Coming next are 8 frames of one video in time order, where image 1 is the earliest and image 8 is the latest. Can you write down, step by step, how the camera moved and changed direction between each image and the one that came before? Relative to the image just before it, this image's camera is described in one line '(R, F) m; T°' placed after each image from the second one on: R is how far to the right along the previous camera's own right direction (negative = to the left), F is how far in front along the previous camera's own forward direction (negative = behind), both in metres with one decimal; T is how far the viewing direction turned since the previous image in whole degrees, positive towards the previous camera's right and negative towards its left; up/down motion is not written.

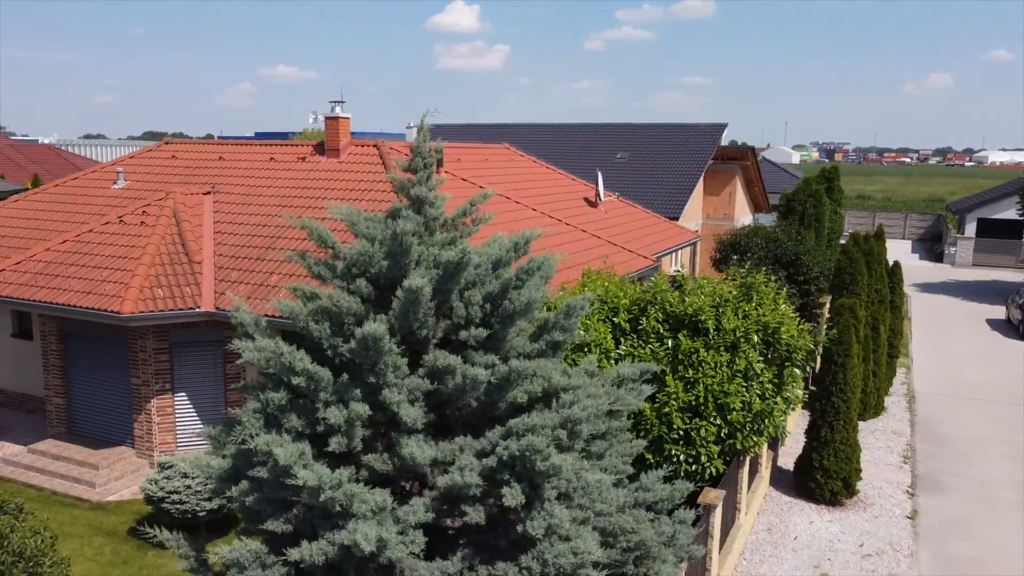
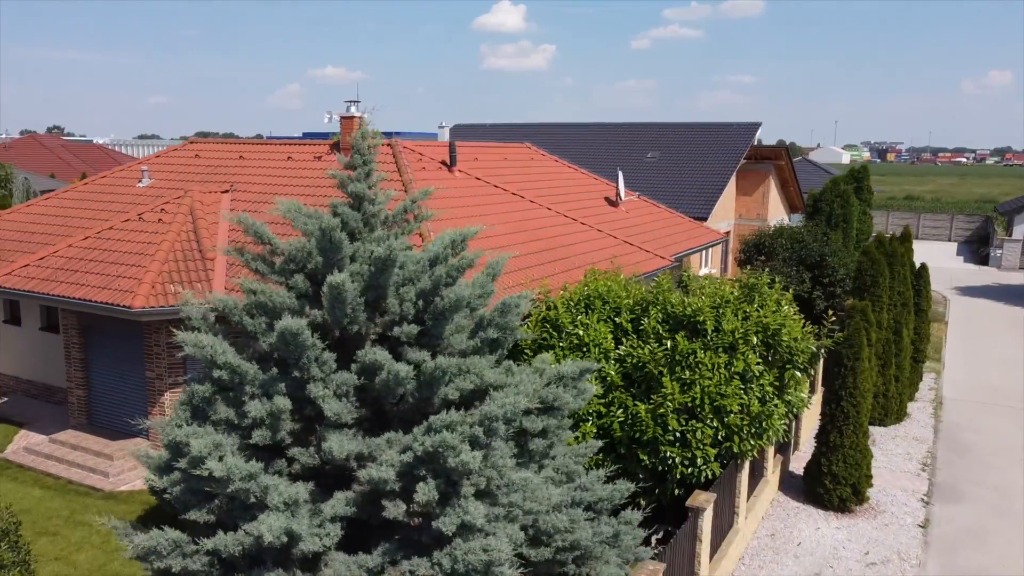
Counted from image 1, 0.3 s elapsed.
(+0.6, 0.0) m; -3°
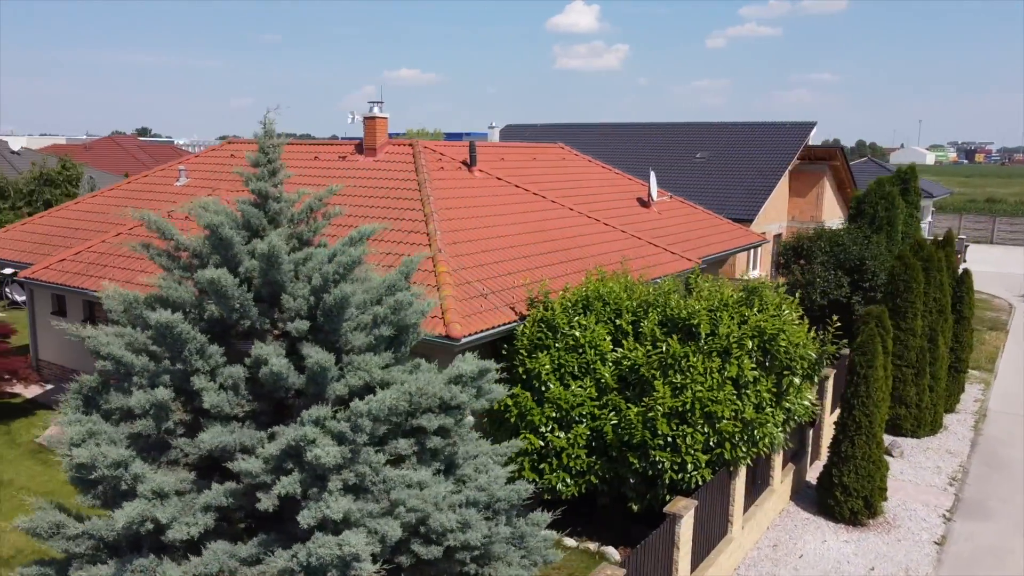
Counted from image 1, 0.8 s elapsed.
(+1.0, 0.0) m; -5°
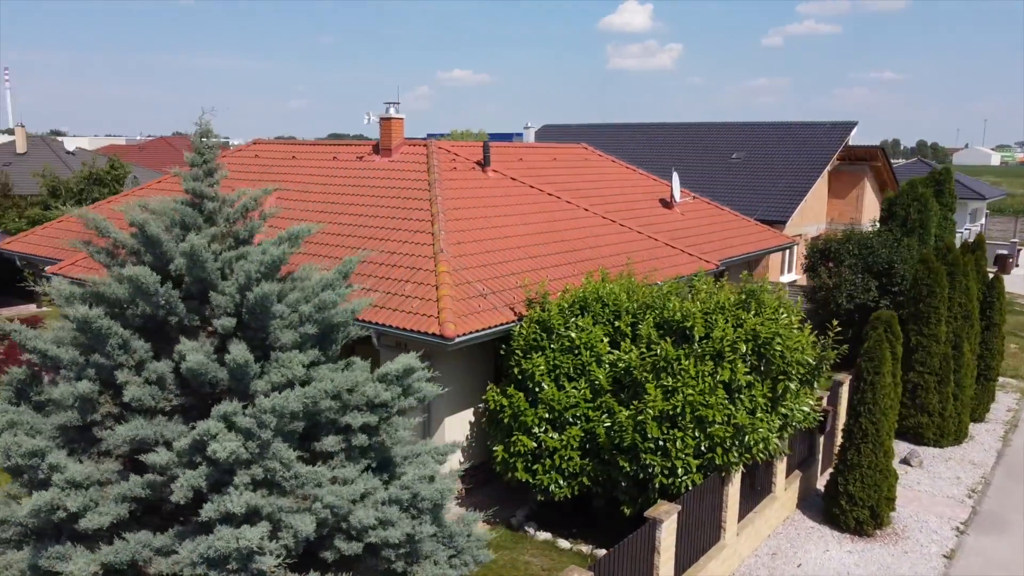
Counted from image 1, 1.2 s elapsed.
(+0.7, 0.0) m; -4°
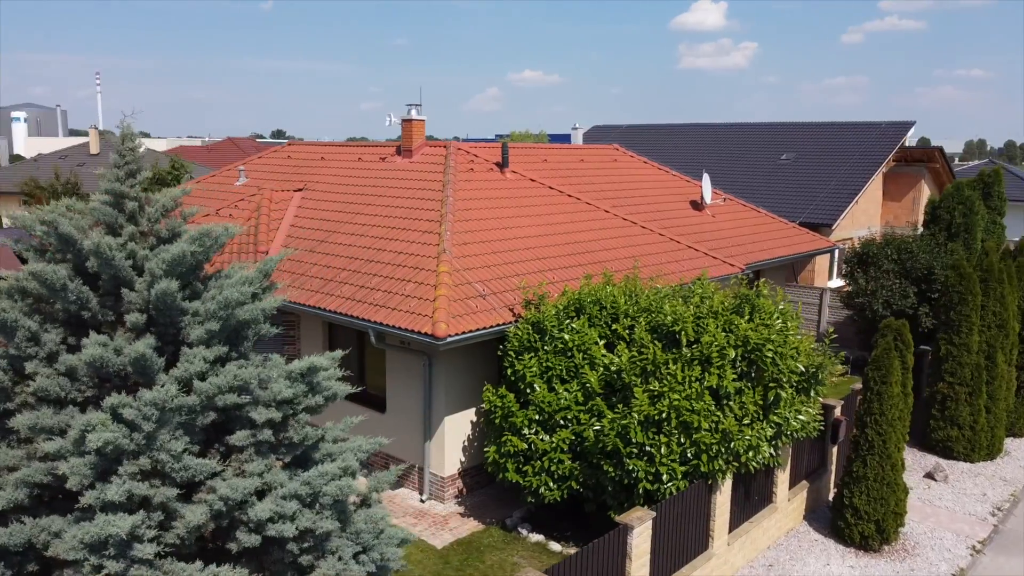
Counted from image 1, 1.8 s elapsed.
(+1.0, 0.0) m; -5°
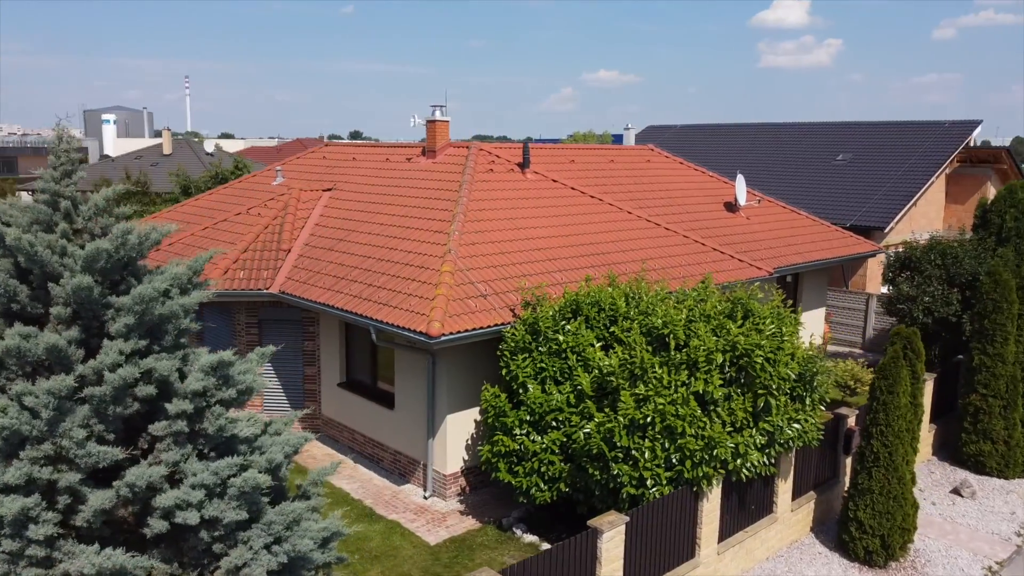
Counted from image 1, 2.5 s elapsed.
(+1.0, 0.0) m; -5°
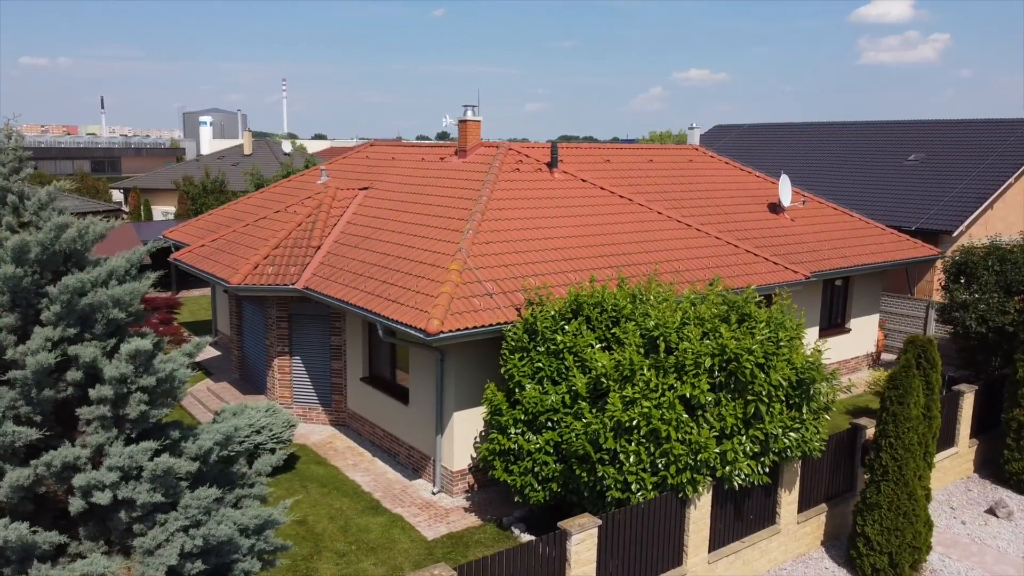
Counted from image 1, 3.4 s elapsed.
(+1.1, +0.1) m; -6°
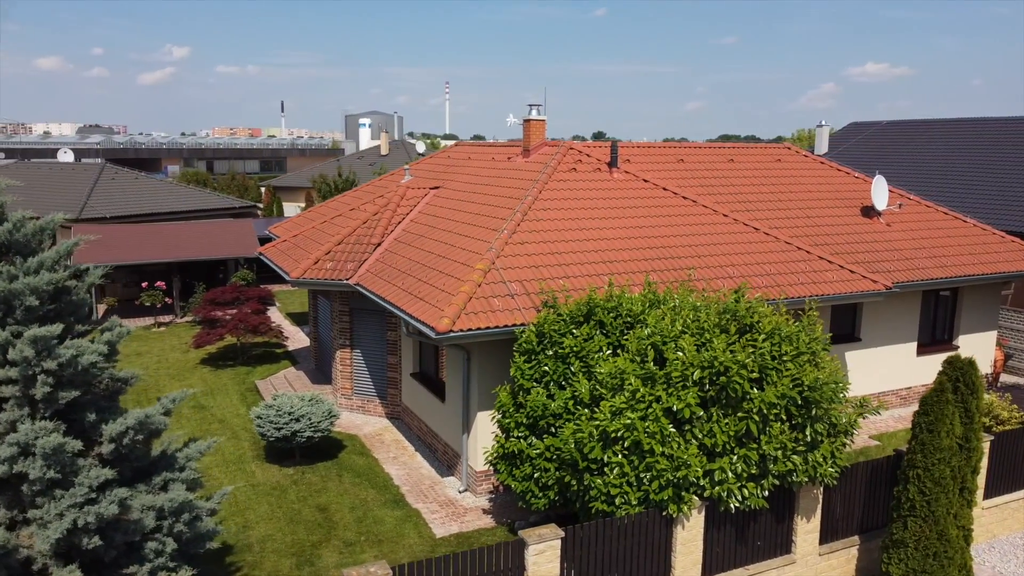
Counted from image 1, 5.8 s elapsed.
(+1.8, +0.3) m; -11°
